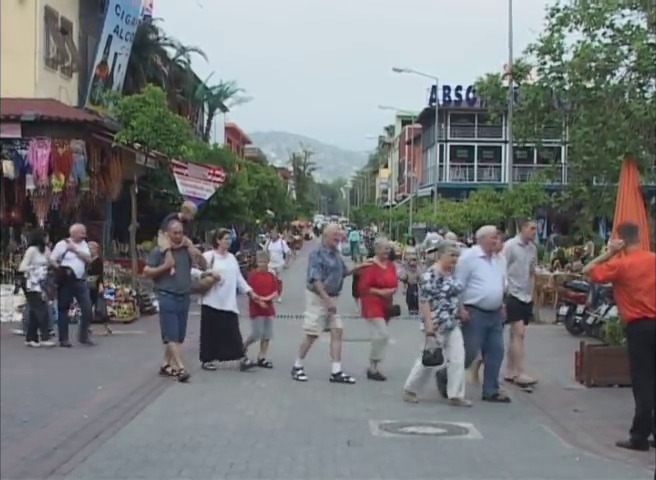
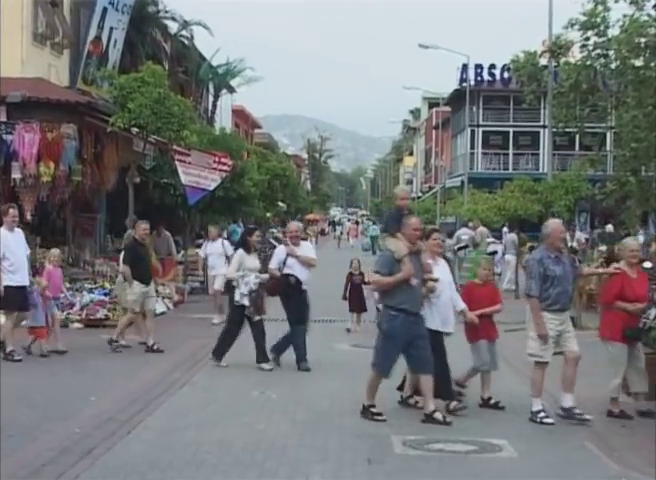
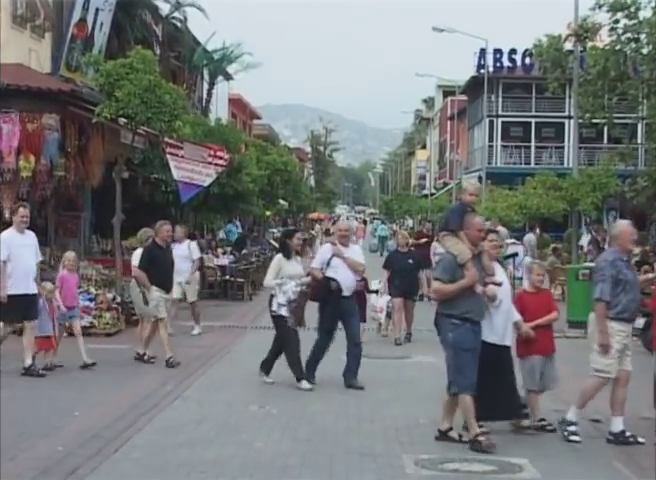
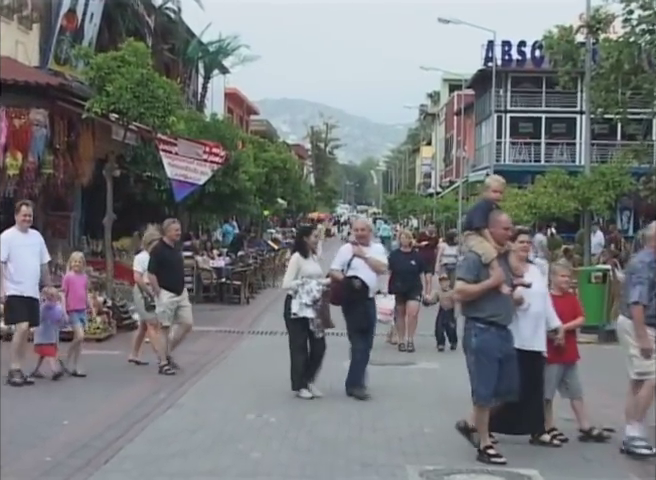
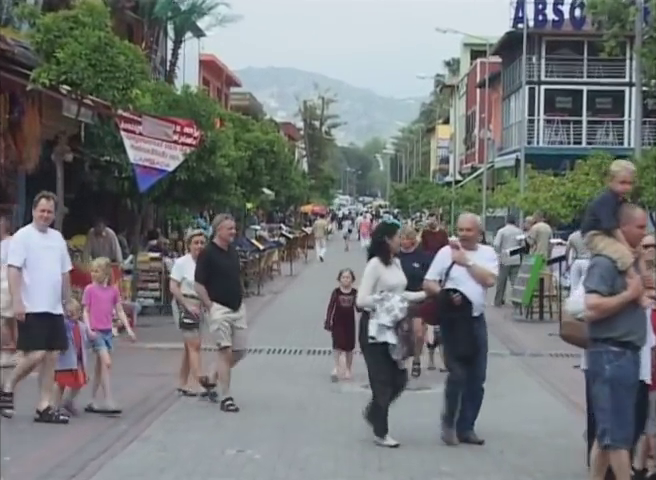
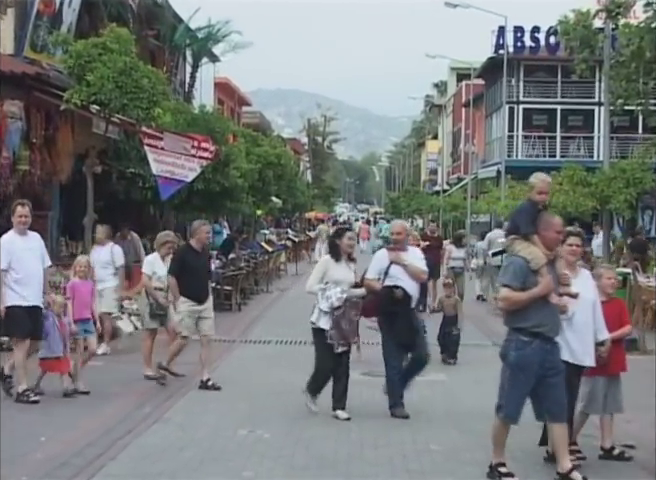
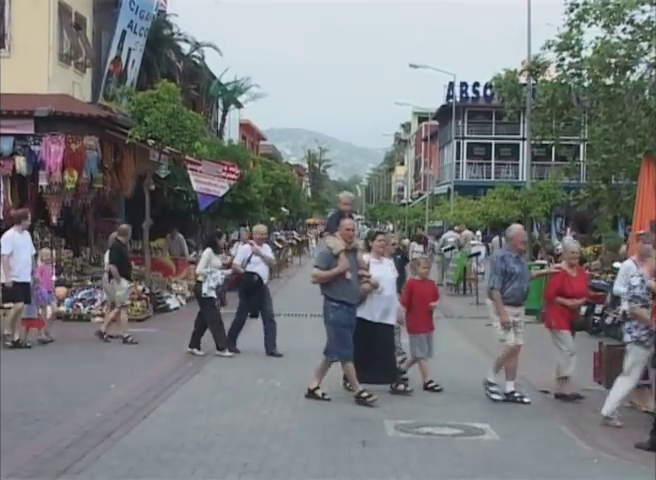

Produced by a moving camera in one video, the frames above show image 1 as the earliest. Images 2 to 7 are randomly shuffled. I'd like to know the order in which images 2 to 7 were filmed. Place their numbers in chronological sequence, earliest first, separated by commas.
7, 2, 3, 4, 6, 5
